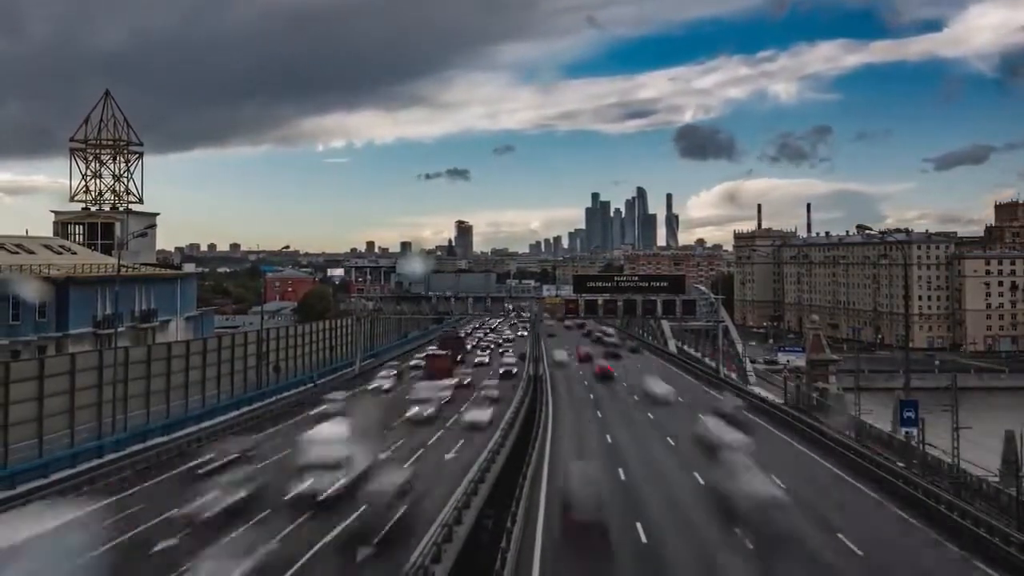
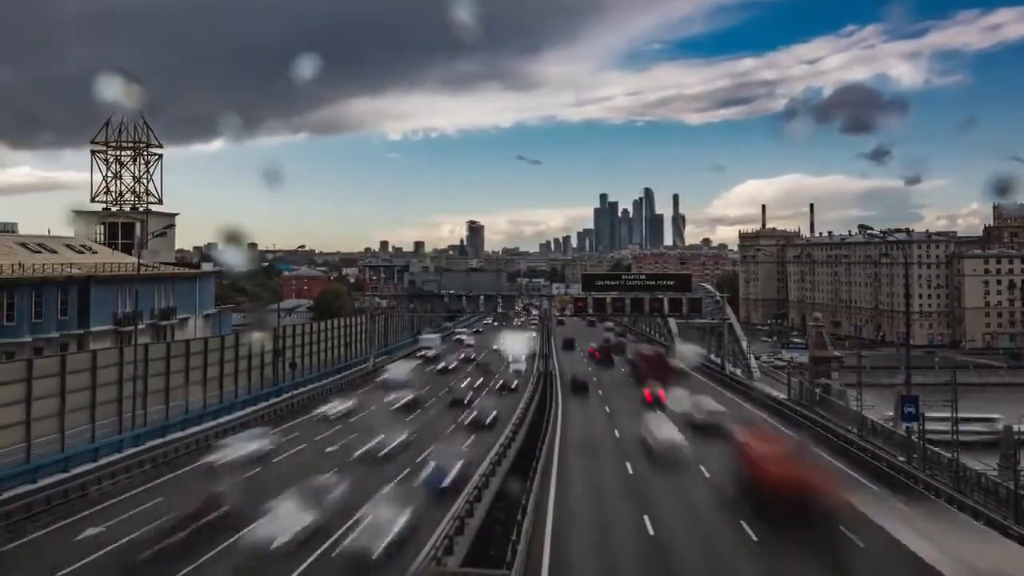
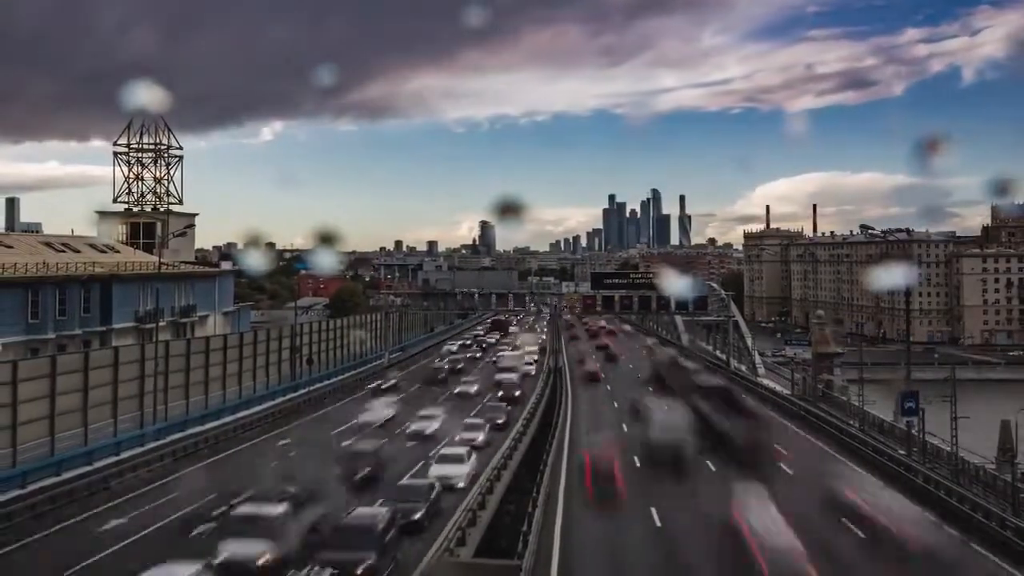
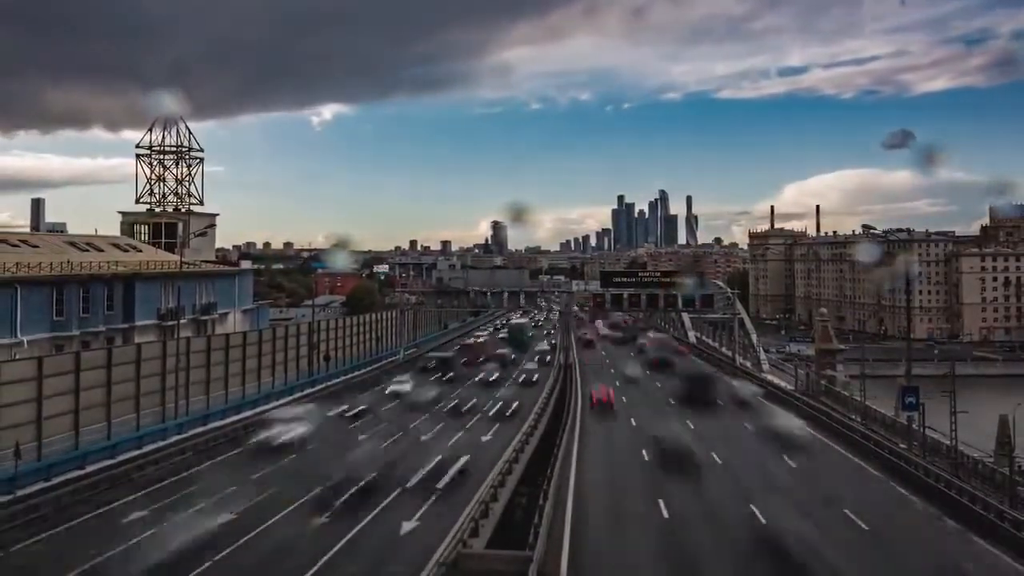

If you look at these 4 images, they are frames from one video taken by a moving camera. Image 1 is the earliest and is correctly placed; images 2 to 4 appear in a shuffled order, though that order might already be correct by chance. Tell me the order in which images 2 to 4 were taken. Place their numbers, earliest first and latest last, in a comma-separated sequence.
2, 3, 4
